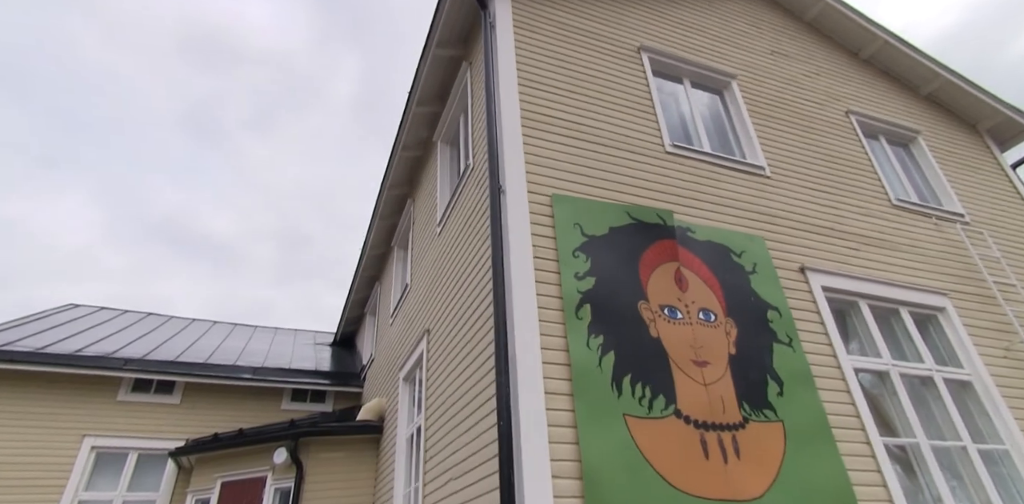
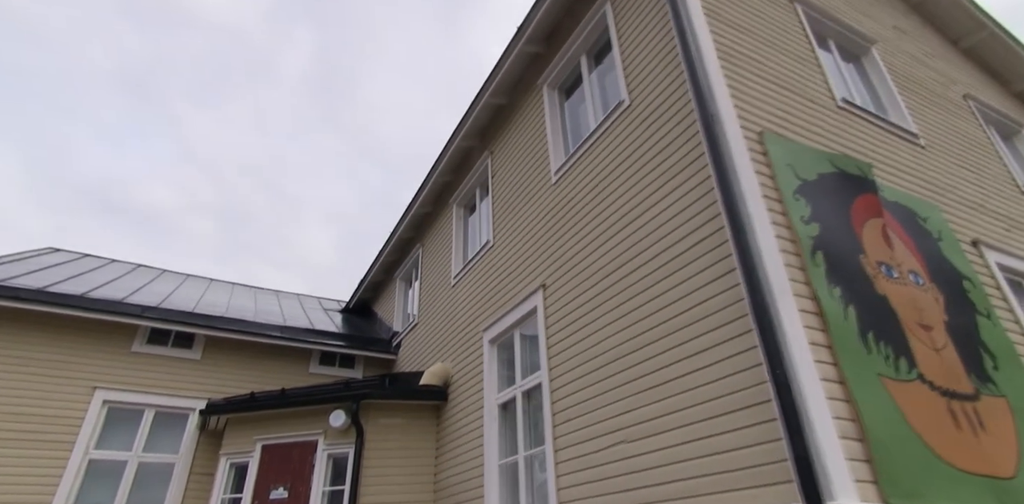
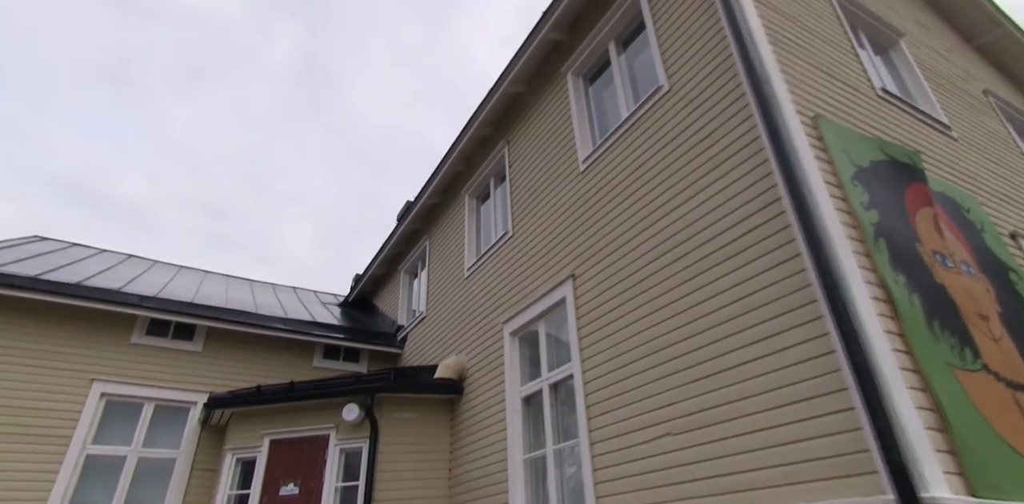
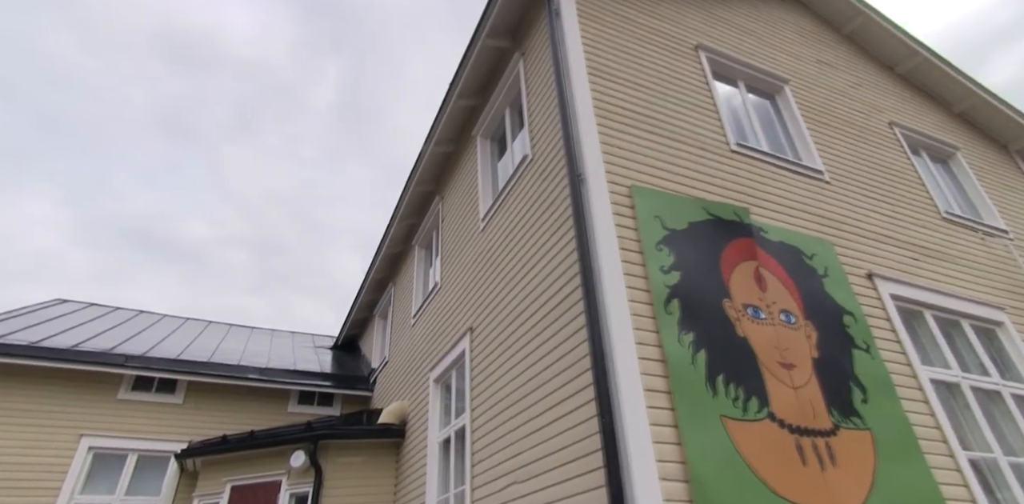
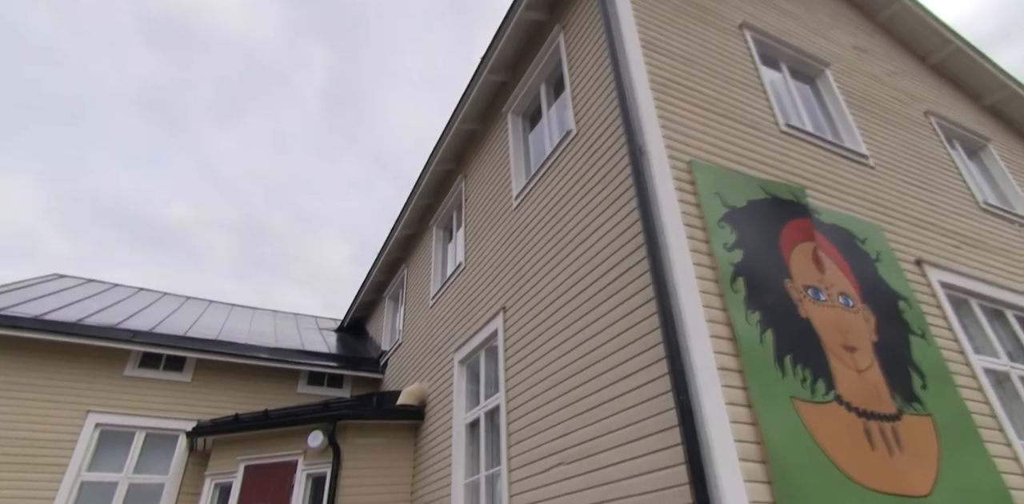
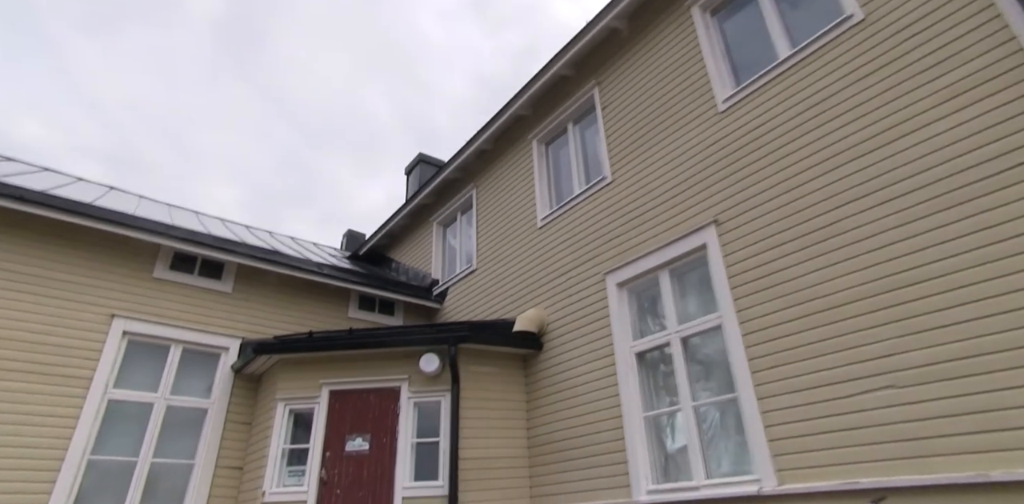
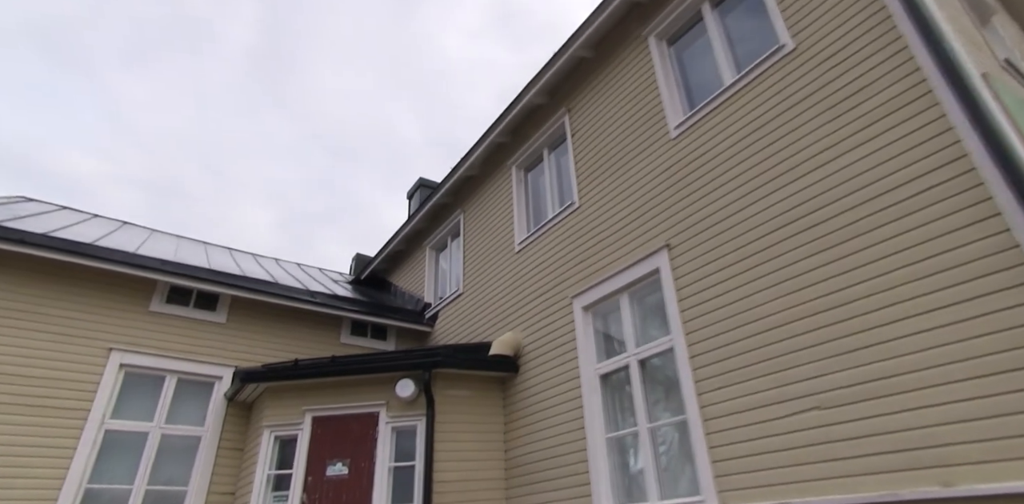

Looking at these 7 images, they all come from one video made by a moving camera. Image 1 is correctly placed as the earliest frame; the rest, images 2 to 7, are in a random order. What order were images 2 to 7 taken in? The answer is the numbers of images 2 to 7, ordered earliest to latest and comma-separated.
4, 5, 2, 3, 7, 6
